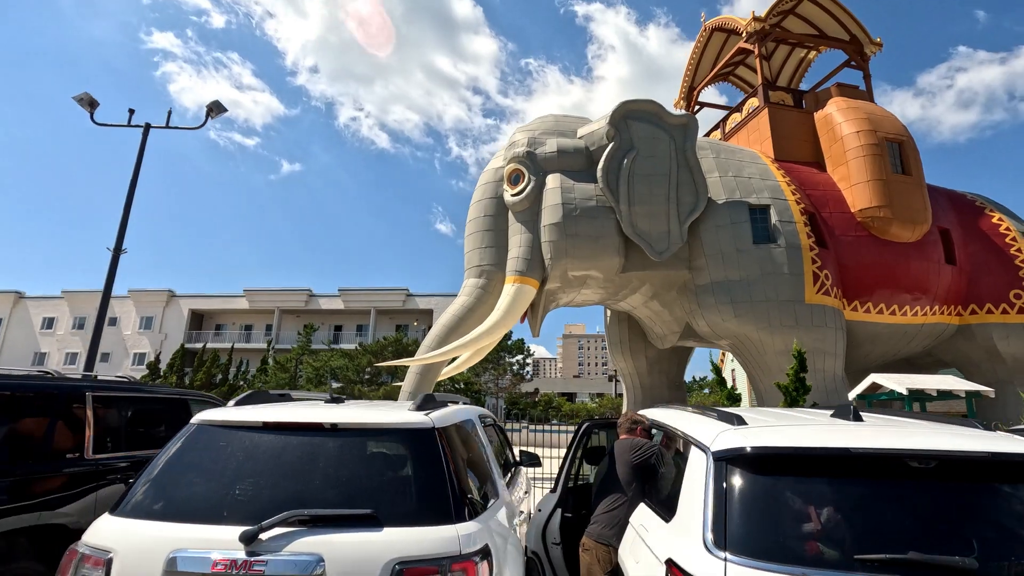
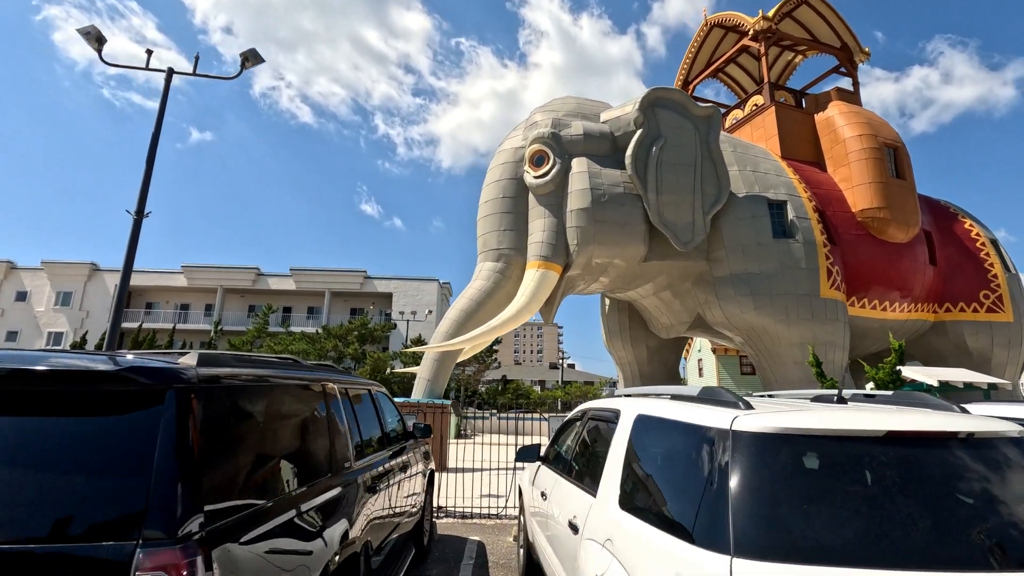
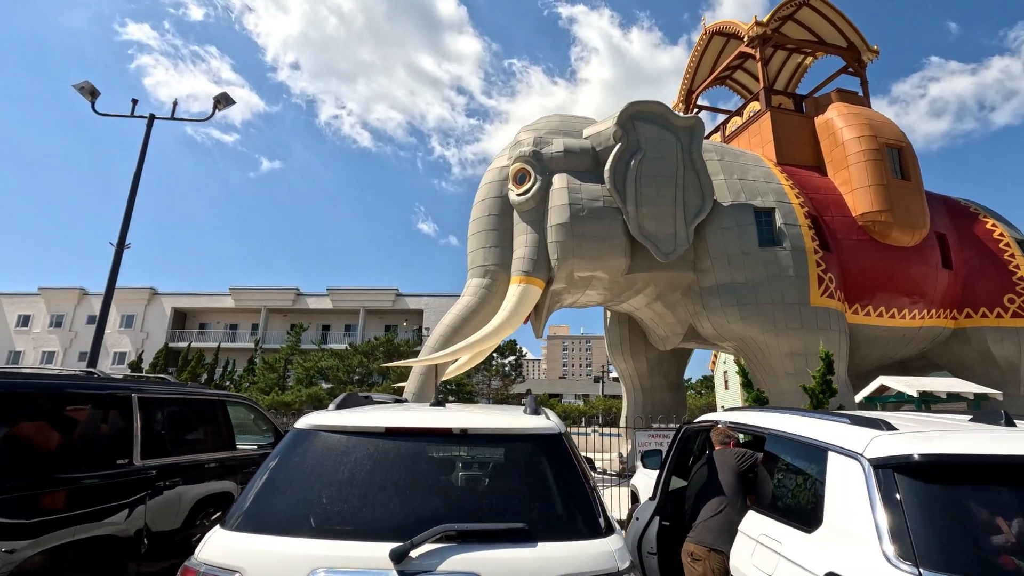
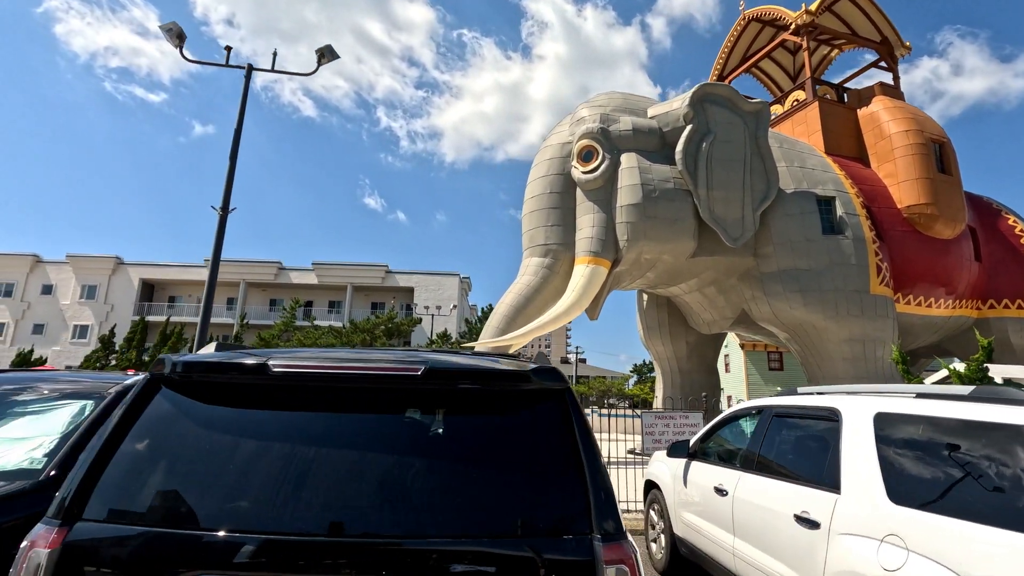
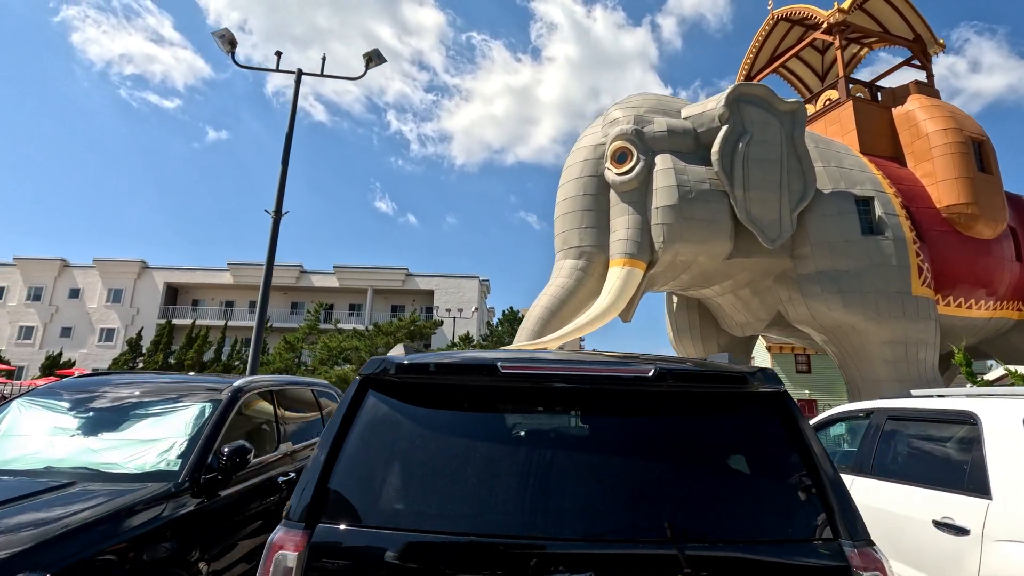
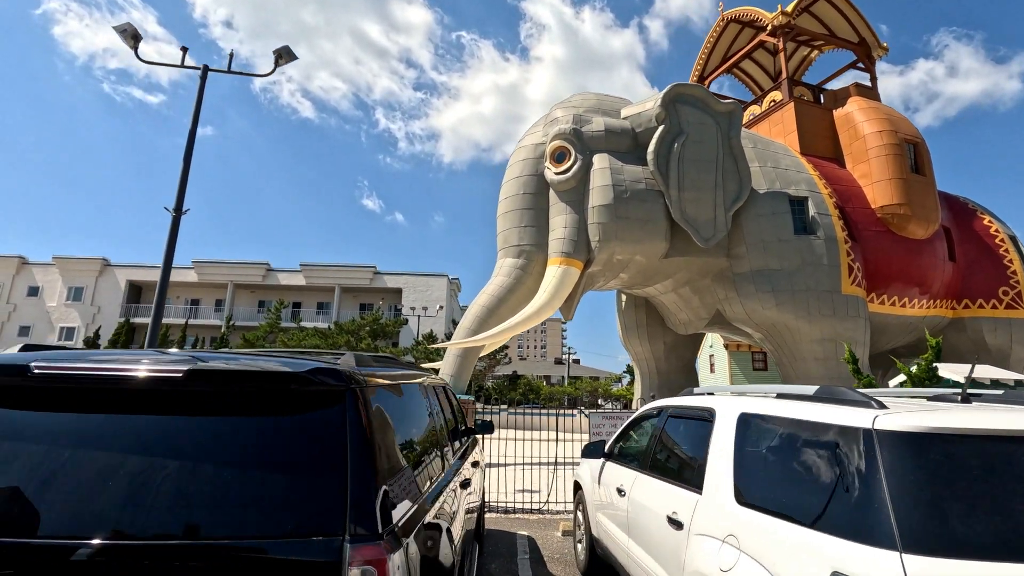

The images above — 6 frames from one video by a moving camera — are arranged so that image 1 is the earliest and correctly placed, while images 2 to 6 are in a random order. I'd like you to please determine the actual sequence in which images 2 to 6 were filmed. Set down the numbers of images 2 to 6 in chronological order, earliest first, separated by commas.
3, 2, 6, 4, 5
